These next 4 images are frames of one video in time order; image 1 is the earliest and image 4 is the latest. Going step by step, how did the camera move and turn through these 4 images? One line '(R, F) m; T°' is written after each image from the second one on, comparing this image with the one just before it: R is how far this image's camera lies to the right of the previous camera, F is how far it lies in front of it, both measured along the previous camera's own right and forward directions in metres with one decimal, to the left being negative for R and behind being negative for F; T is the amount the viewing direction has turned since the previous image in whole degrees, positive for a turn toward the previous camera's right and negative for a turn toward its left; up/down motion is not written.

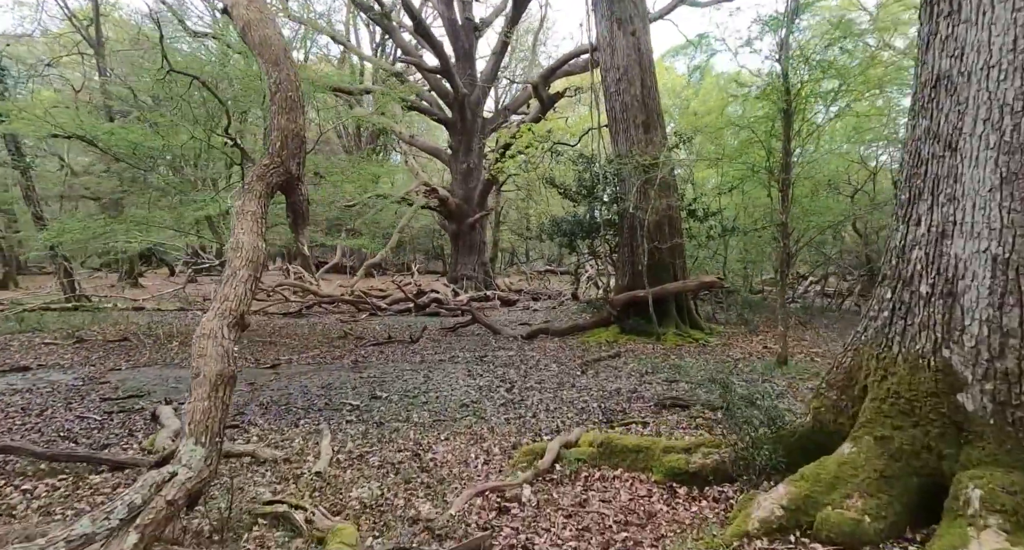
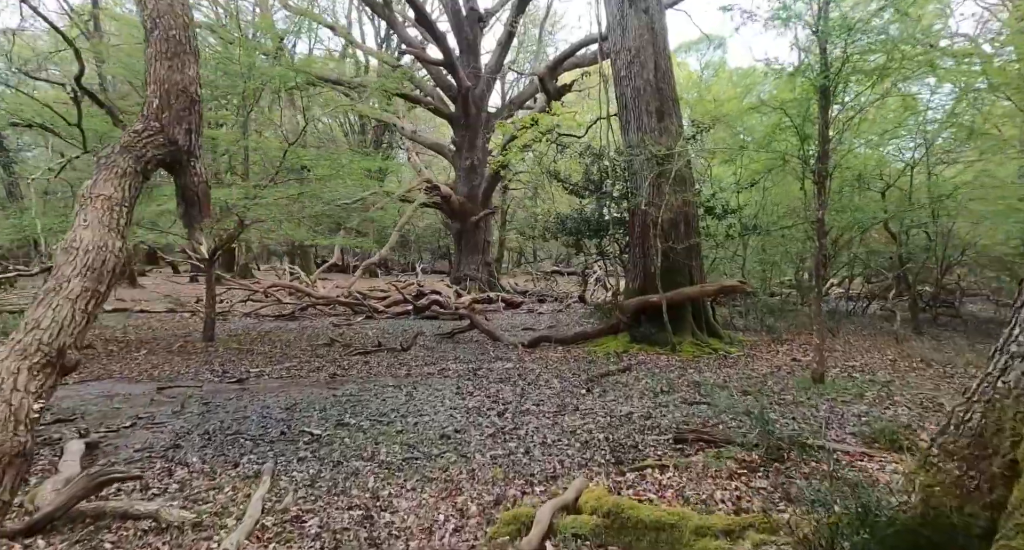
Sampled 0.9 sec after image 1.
(+0.1, +0.8) m; -1°
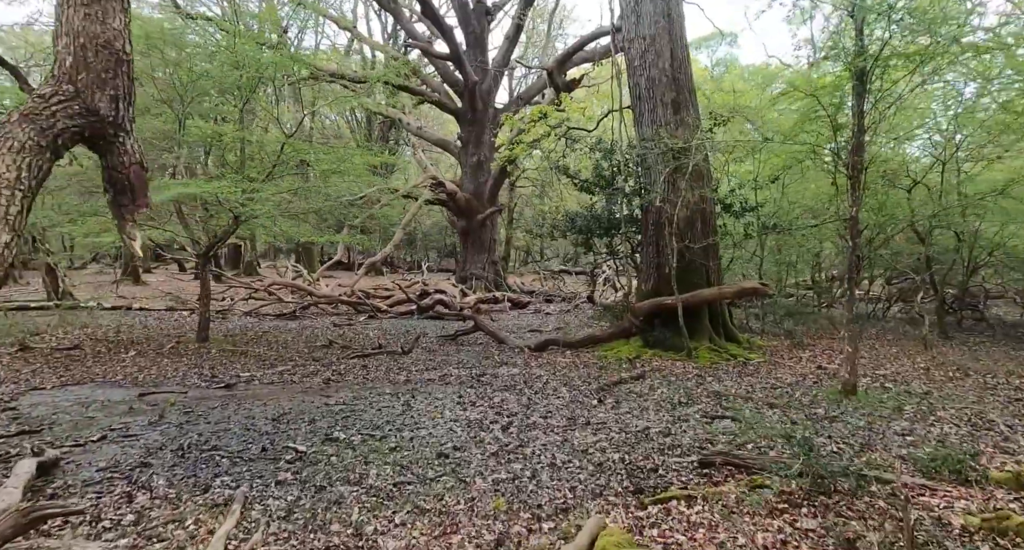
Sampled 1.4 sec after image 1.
(0.0, +0.4) m; -1°
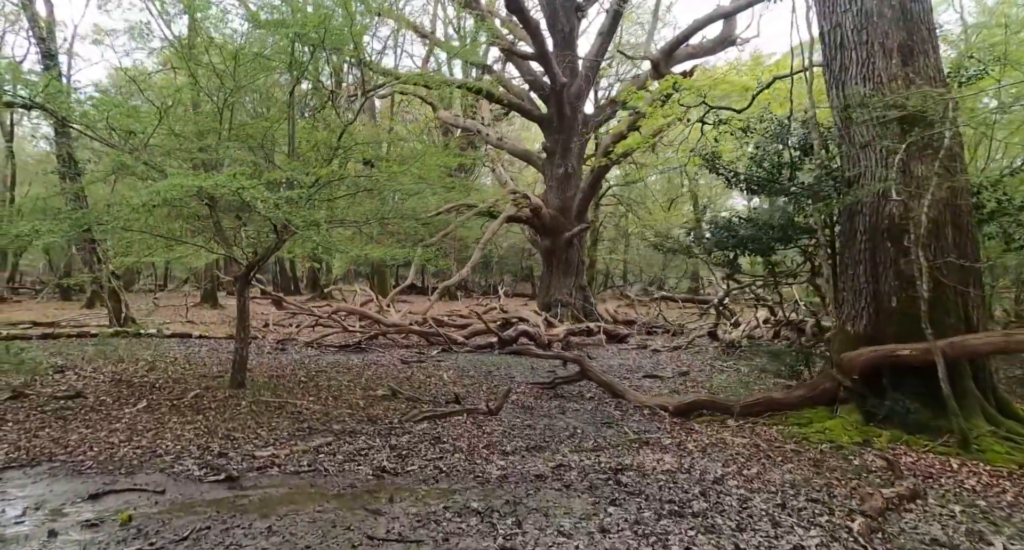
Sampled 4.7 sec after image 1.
(-0.5, +2.3) m; -7°
